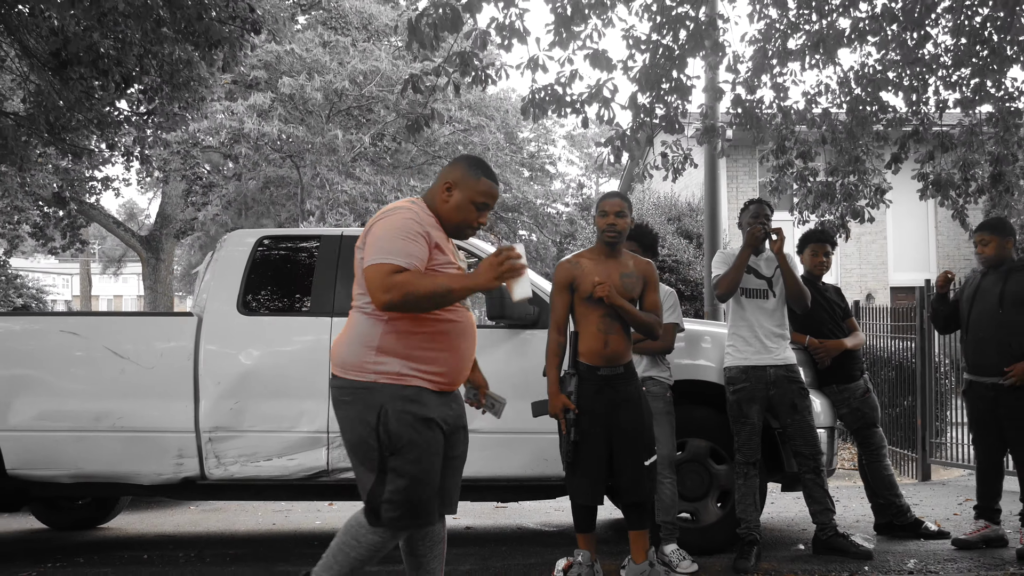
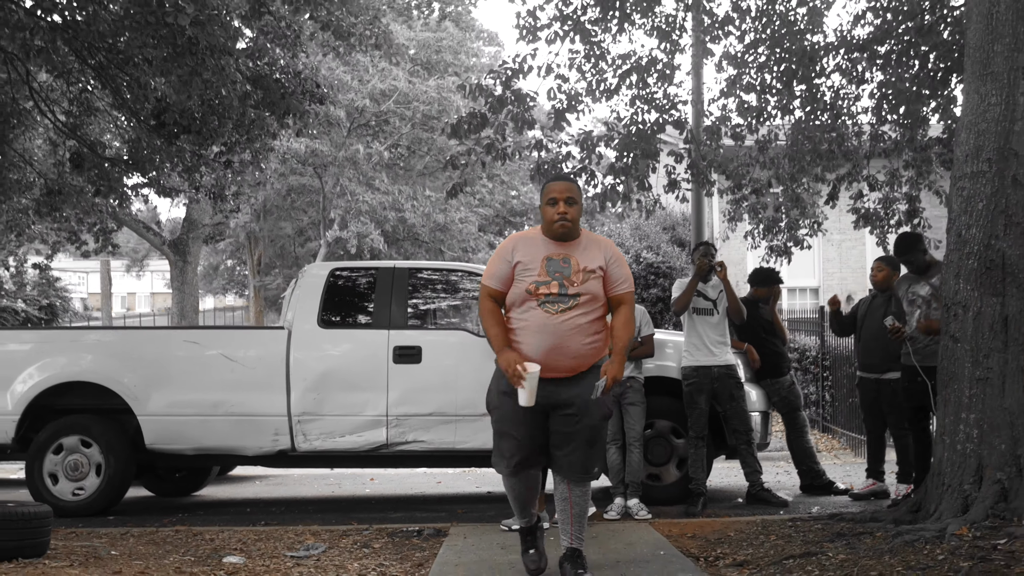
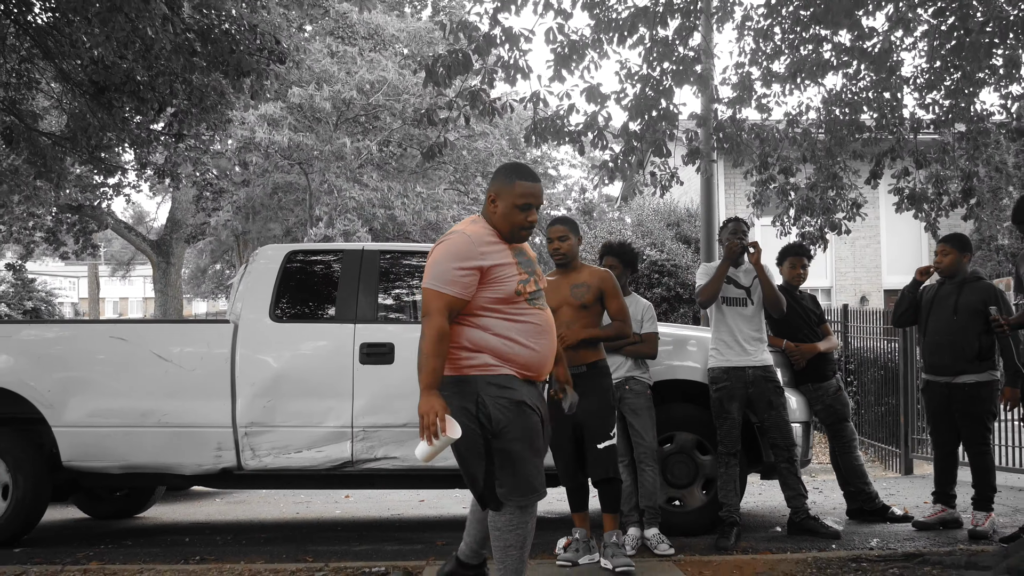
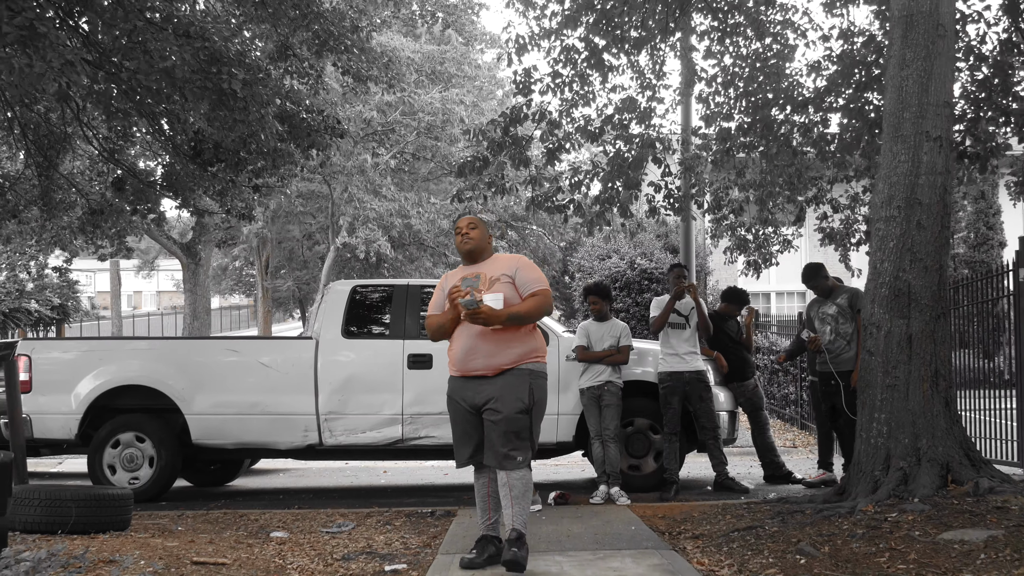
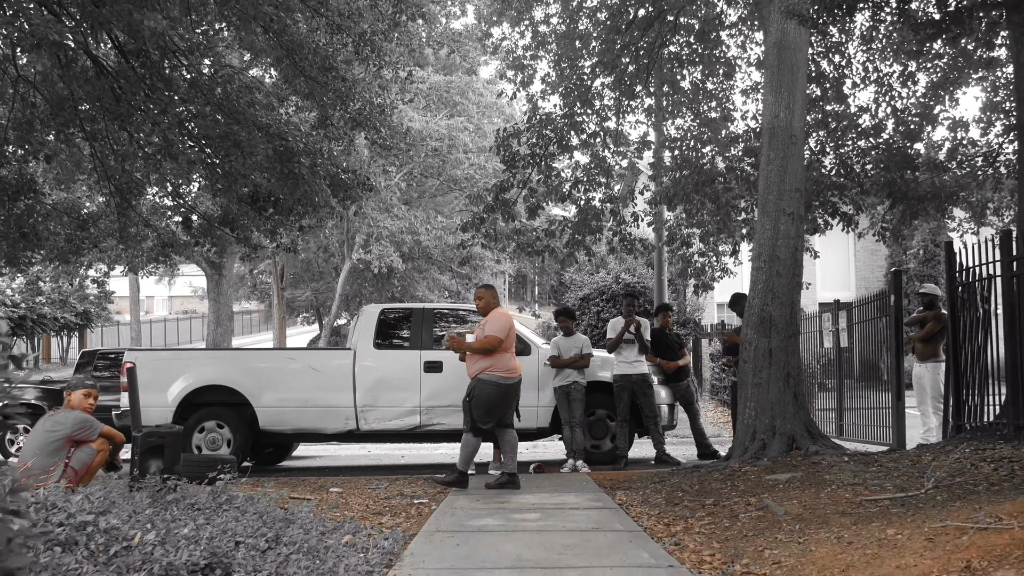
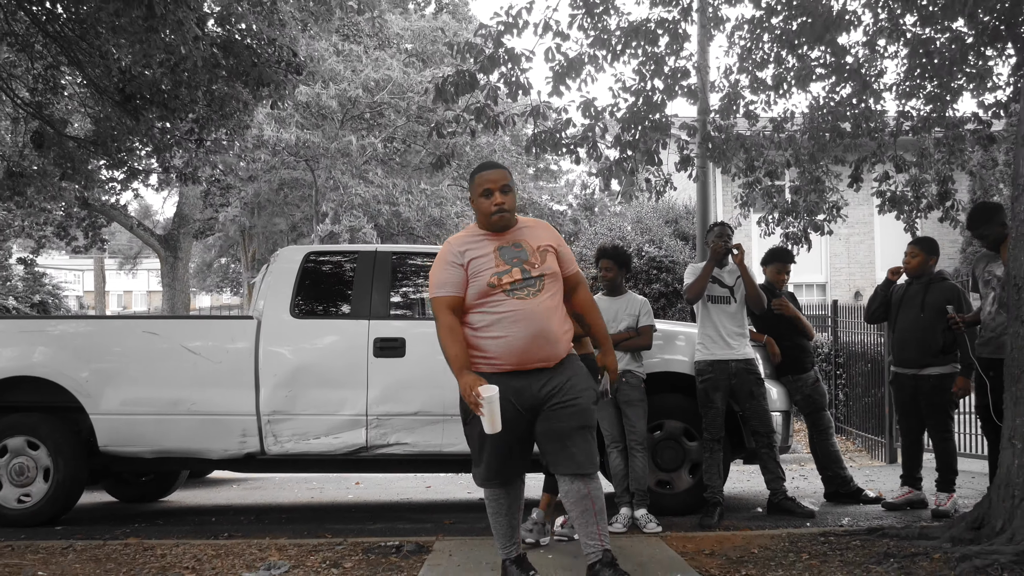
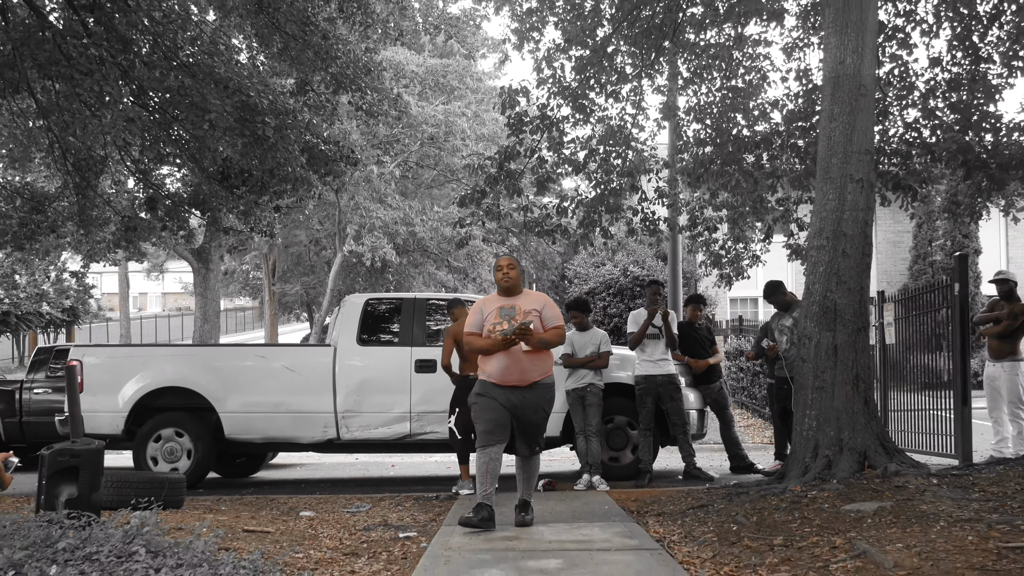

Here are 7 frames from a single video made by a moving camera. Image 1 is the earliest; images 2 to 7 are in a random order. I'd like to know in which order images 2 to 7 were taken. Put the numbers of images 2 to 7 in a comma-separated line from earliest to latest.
3, 6, 2, 4, 7, 5
